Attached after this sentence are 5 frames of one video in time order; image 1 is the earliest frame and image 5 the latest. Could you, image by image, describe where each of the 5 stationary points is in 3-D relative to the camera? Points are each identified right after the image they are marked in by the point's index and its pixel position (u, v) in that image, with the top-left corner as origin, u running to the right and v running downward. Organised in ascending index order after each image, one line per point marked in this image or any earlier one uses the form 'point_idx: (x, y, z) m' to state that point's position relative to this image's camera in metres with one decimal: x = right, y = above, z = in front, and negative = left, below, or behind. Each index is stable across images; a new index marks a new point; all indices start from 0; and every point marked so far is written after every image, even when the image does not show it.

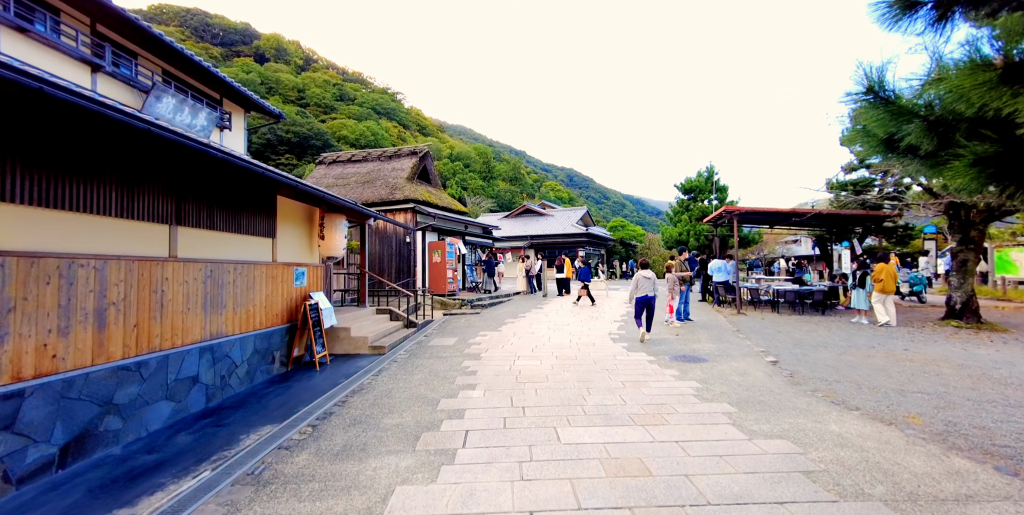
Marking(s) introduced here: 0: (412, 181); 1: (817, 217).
0: (-3.6, +2.8, +16.1) m
1: (+8.4, +1.0, +12.3) m
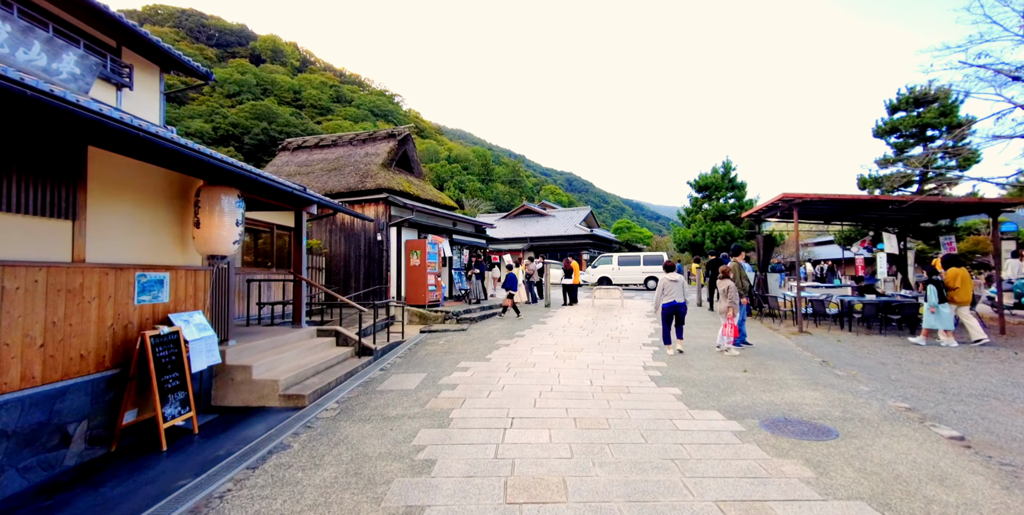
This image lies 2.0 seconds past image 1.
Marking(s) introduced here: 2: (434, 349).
0: (-3.7, +2.7, +13.4) m
1: (+8.3, +1.0, +9.7) m
2: (-1.4, -1.7, +8.1) m
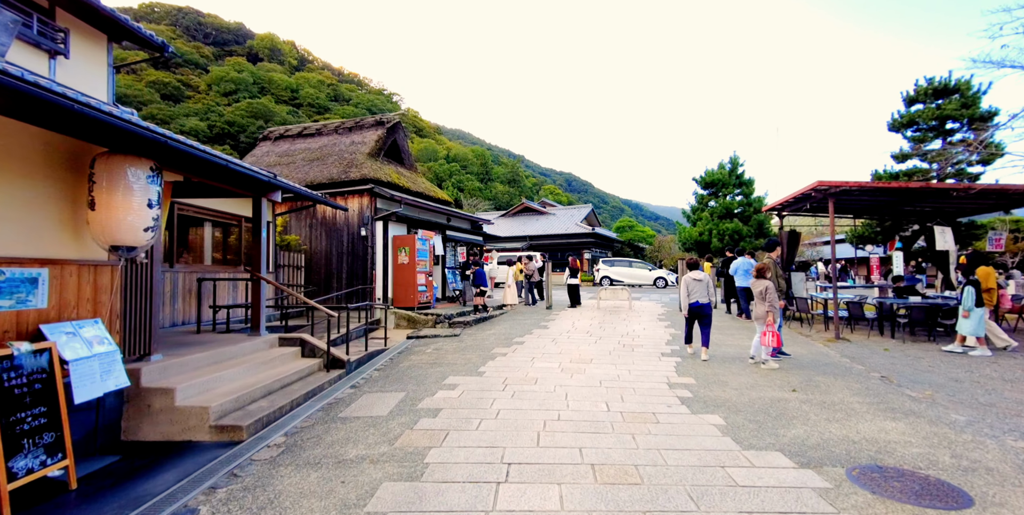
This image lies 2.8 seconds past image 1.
0: (-3.8, +2.8, +12.4) m
1: (+8.3, +1.0, +8.7) m
2: (-1.4, -1.6, +7.0) m
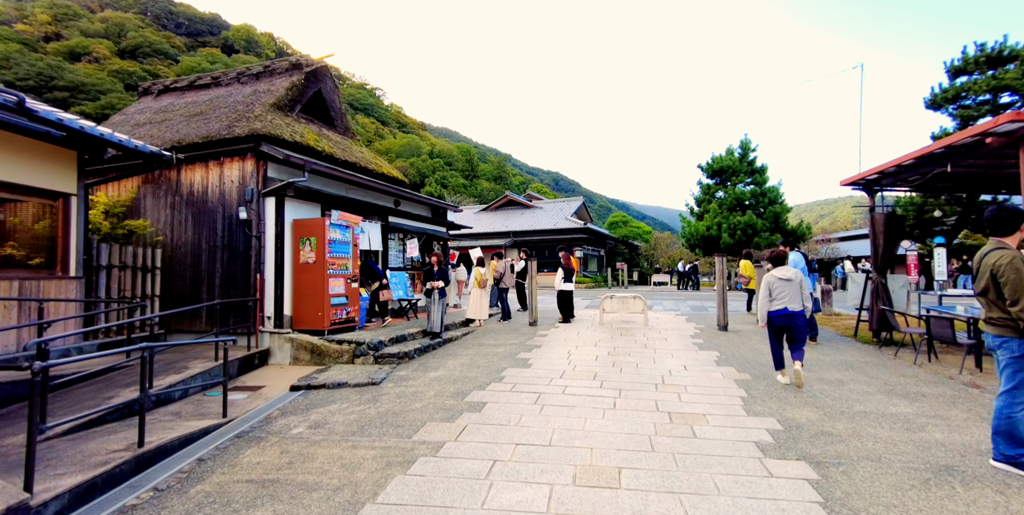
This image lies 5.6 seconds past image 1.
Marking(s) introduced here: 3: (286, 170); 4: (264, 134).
0: (-4.4, +2.8, +8.6) m
1: (+7.8, +1.1, +5.2) m
2: (-1.9, -1.5, +3.3) m
3: (-3.7, +1.4, +7.4) m
4: (-4.0, +2.0, +7.2) m
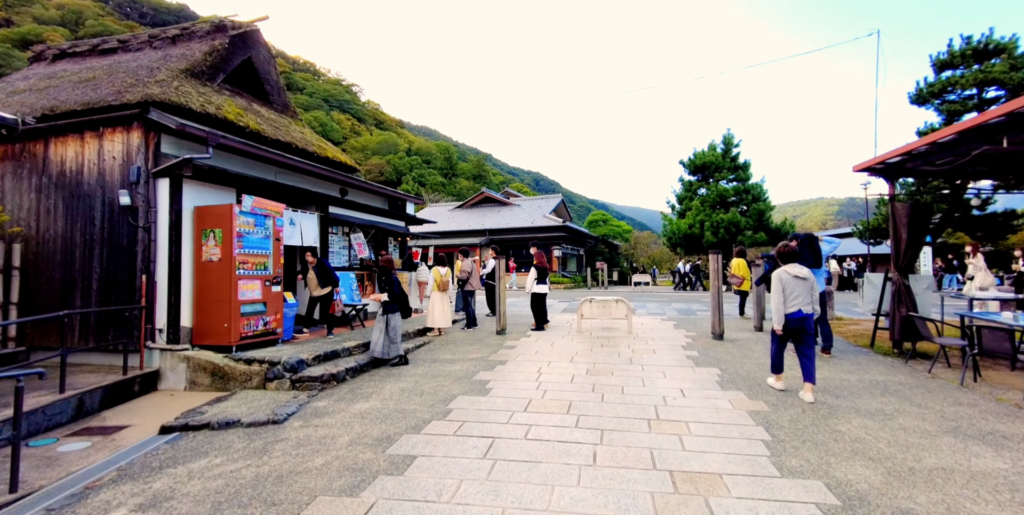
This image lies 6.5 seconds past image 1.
0: (-5.0, +2.9, +7.1) m
1: (+7.3, +1.1, +4.3) m
2: (-2.3, -1.5, +1.9) m
3: (-4.2, +1.5, +5.9) m
4: (-4.5, +2.0, +5.7) m
